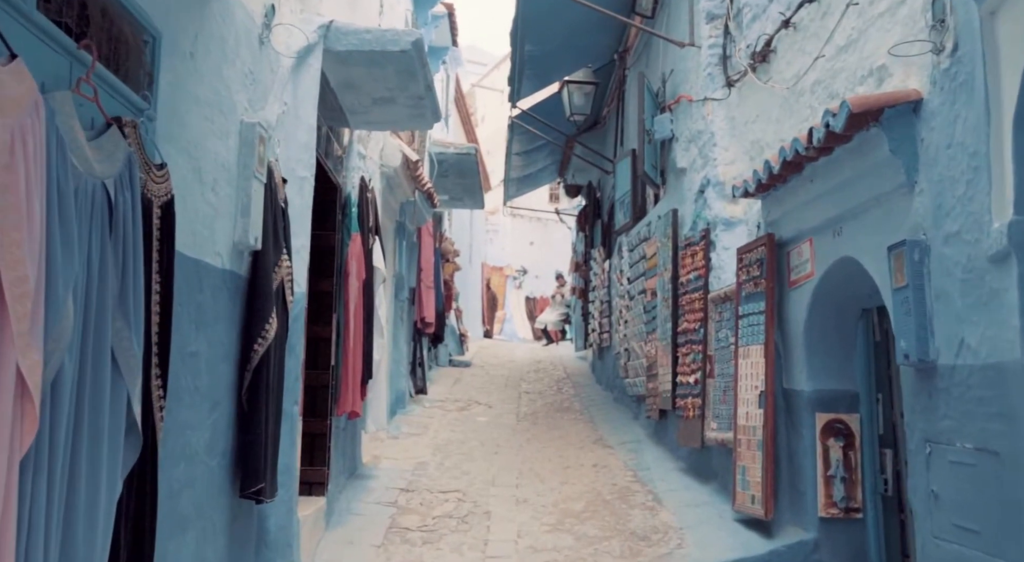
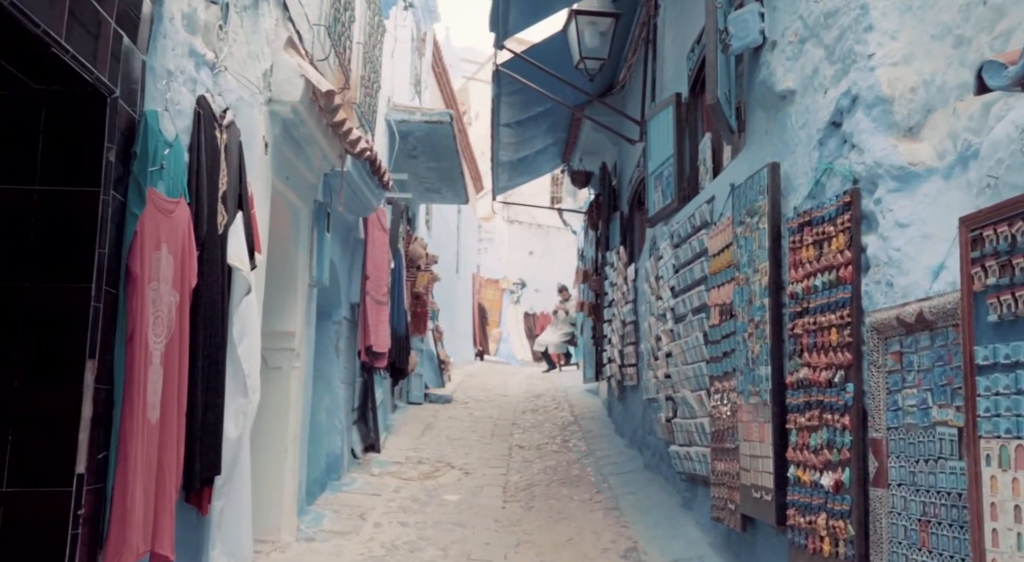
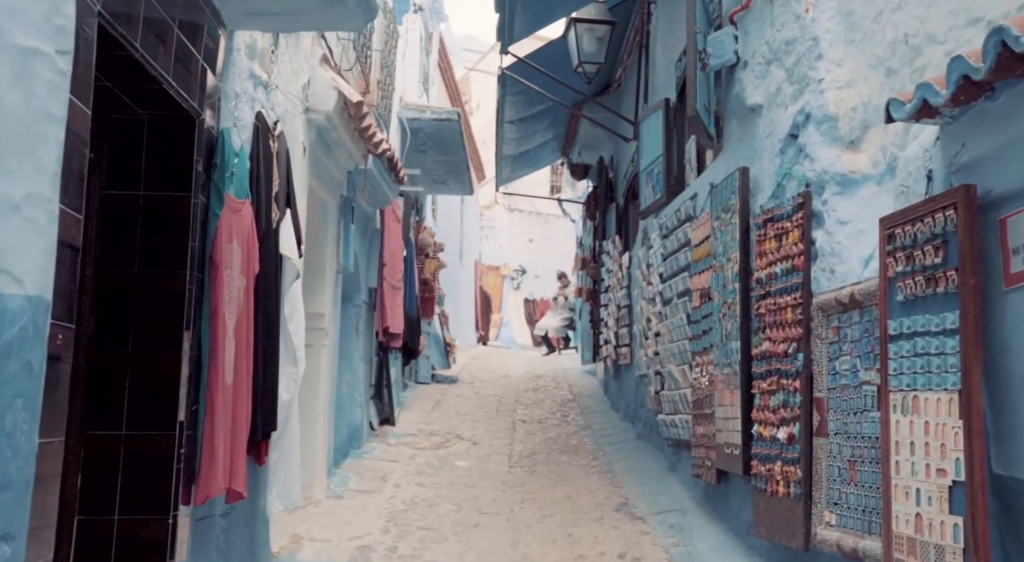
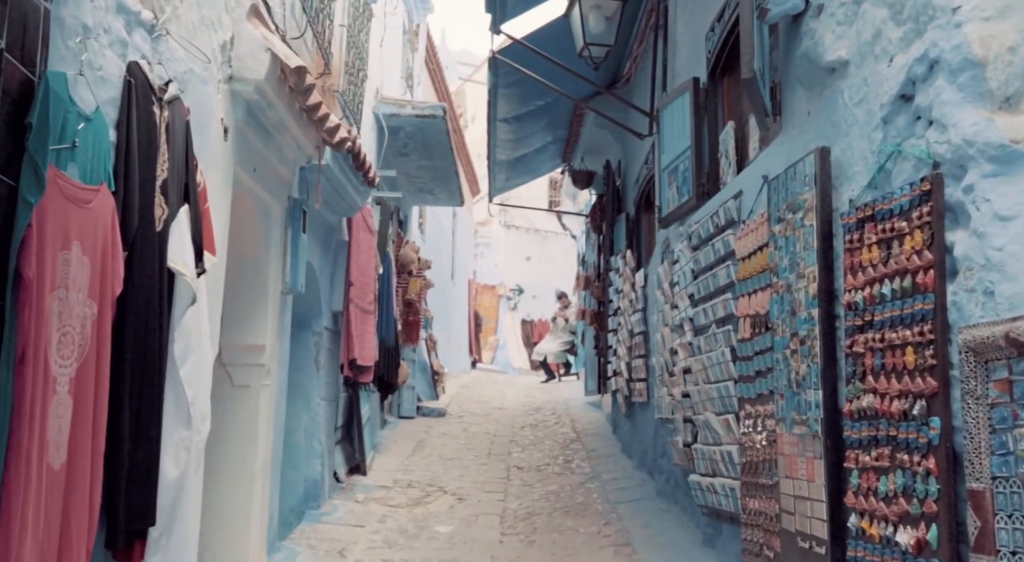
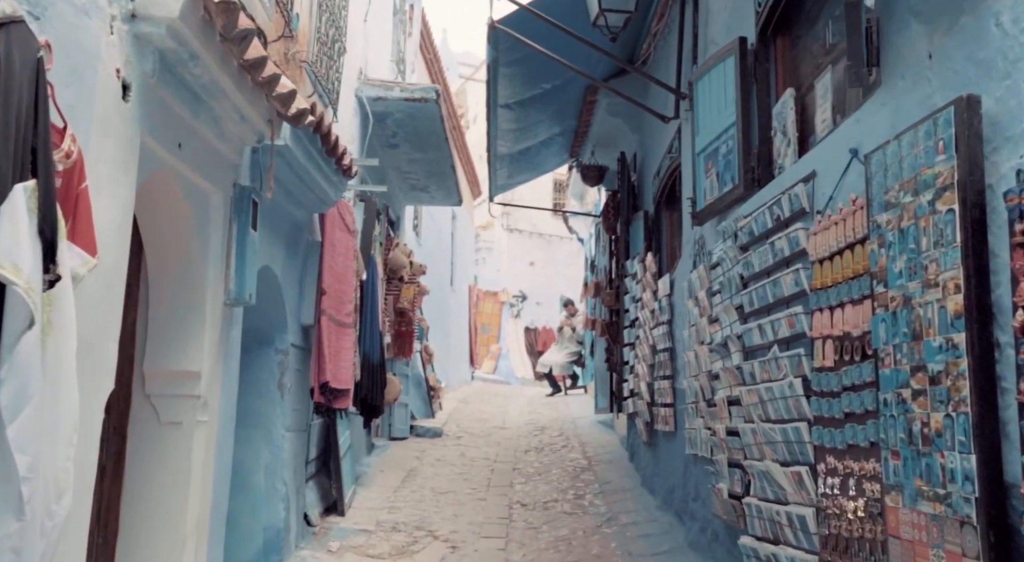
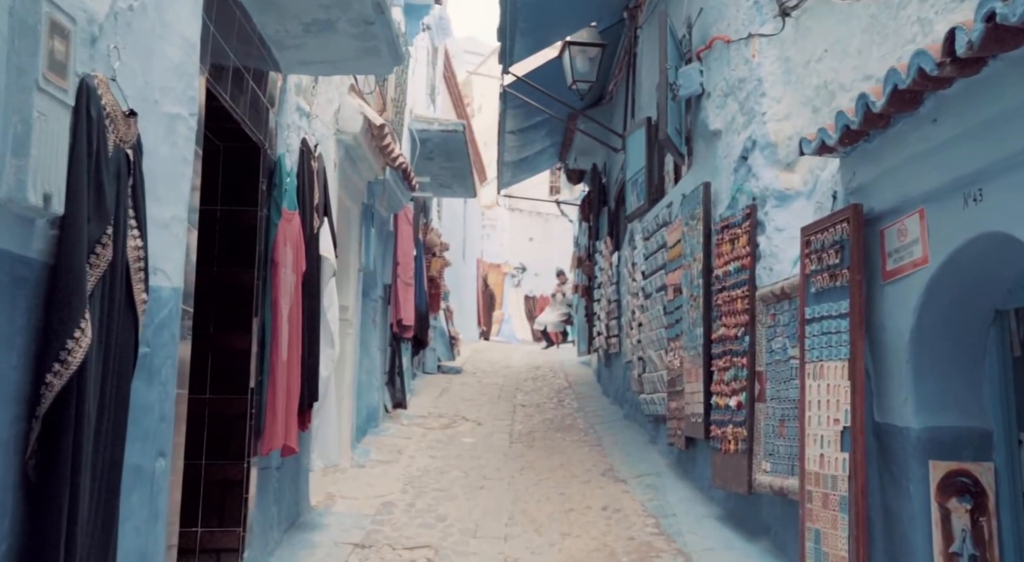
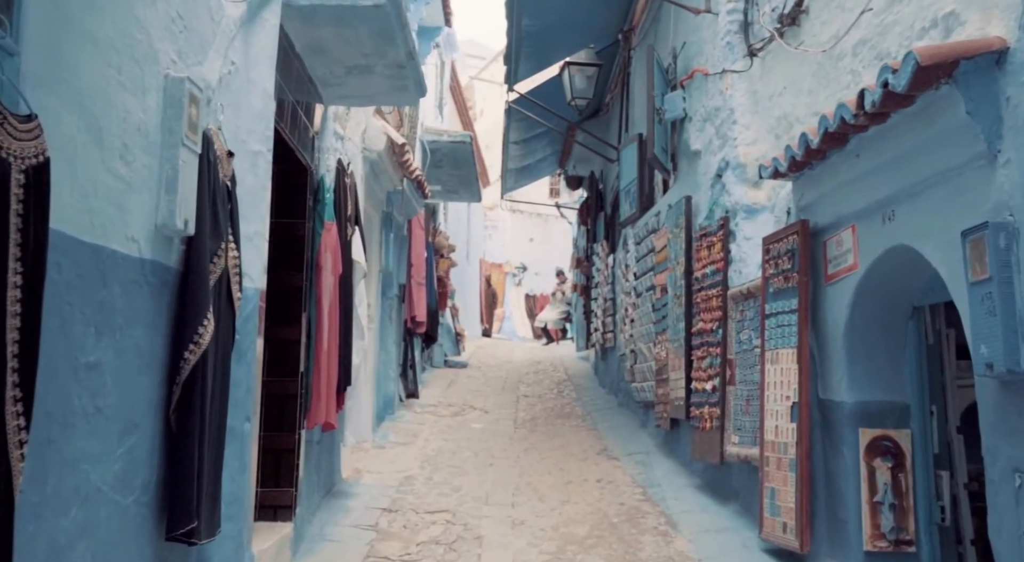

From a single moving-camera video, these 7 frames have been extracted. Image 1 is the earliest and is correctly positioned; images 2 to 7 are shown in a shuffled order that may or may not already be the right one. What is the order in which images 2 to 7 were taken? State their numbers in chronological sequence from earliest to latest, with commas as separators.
7, 6, 3, 2, 4, 5
